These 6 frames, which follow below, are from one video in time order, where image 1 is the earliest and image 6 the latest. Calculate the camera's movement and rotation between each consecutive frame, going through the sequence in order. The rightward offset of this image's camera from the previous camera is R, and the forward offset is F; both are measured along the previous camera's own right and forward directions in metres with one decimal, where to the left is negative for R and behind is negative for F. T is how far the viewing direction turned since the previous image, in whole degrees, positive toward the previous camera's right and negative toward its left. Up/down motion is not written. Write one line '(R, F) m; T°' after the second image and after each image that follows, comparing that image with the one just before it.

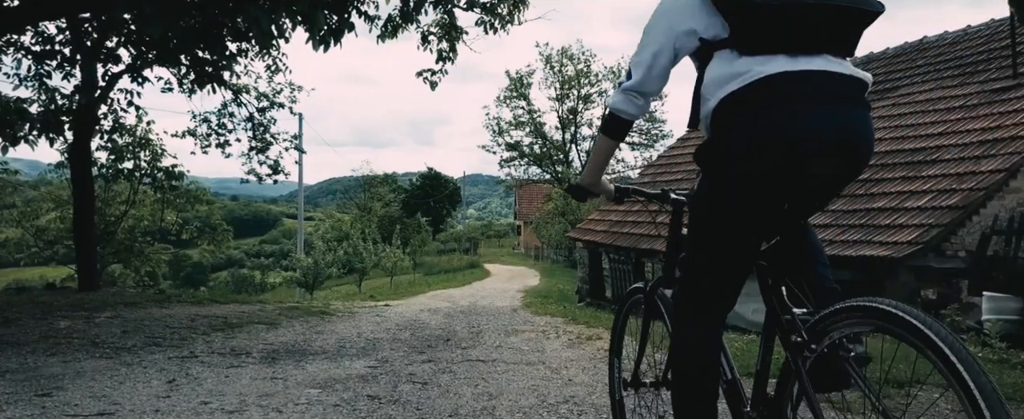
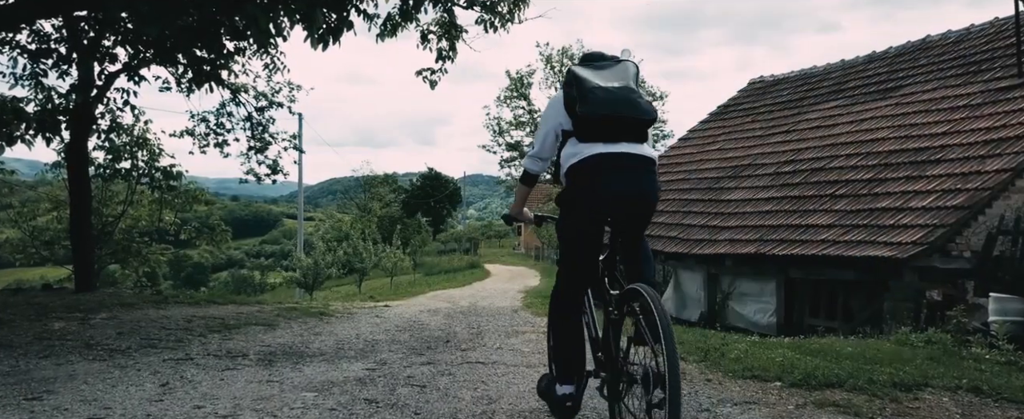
(0.0, +0.1) m; 0°
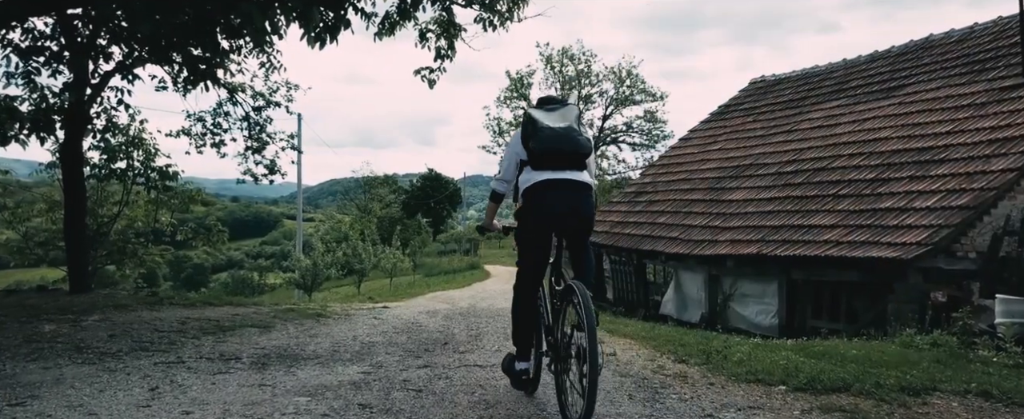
(0.0, +0.1) m; 0°
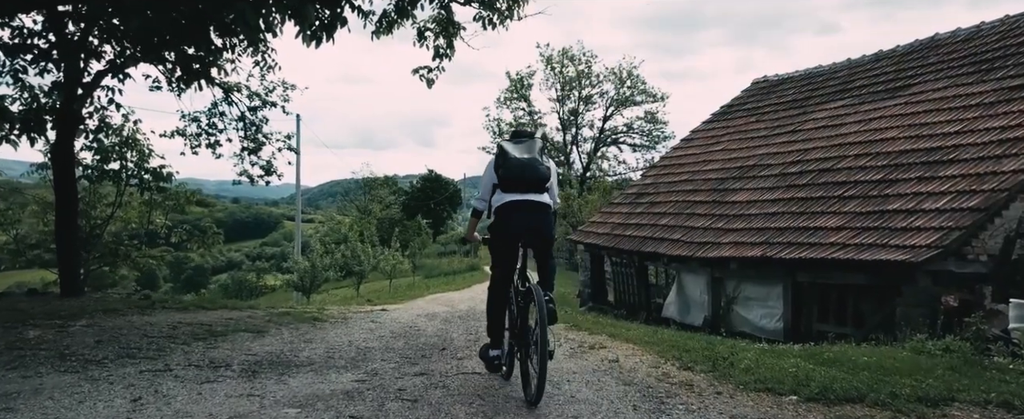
(0.0, +0.2) m; 0°
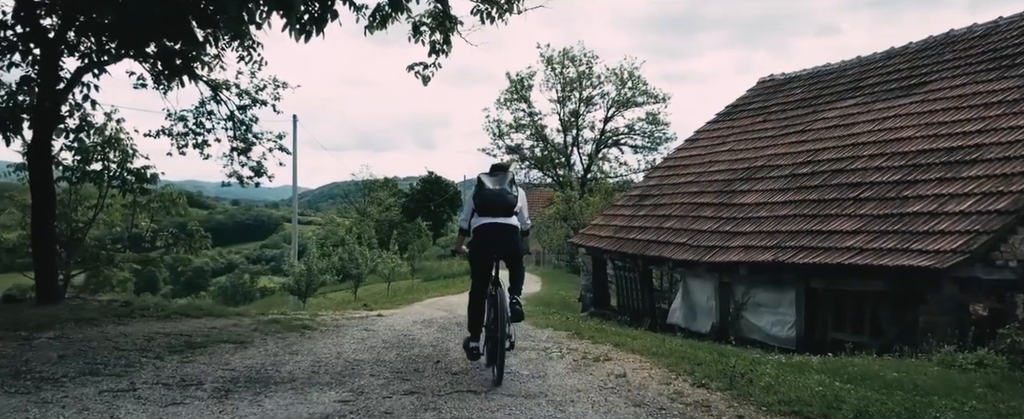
(0.0, +0.6) m; 0°
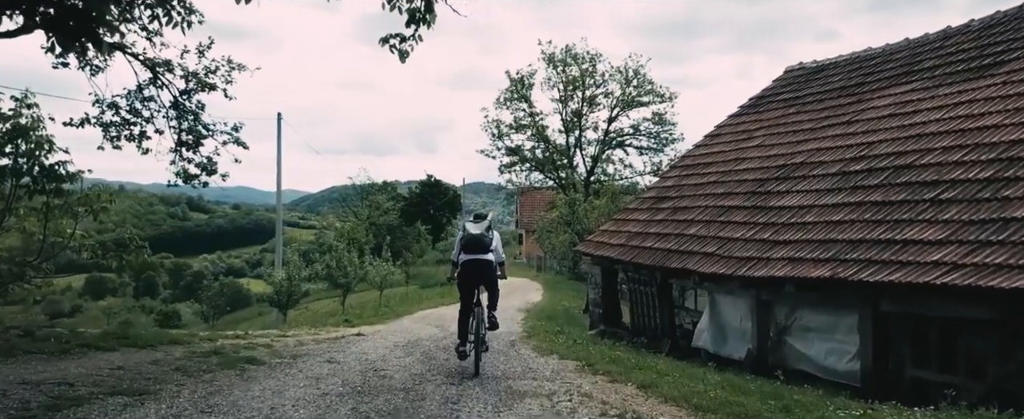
(+0.1, +2.4) m; 0°
